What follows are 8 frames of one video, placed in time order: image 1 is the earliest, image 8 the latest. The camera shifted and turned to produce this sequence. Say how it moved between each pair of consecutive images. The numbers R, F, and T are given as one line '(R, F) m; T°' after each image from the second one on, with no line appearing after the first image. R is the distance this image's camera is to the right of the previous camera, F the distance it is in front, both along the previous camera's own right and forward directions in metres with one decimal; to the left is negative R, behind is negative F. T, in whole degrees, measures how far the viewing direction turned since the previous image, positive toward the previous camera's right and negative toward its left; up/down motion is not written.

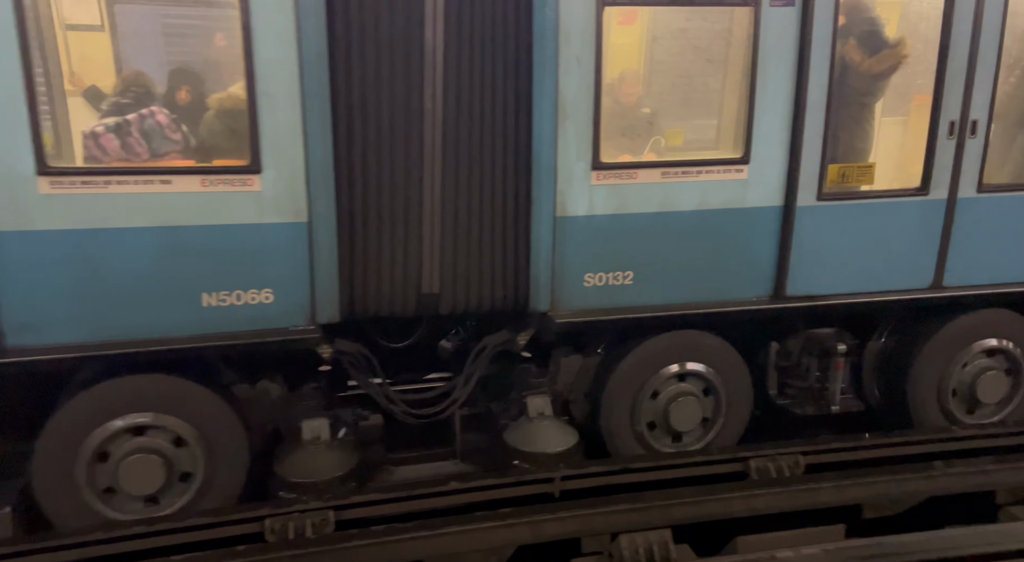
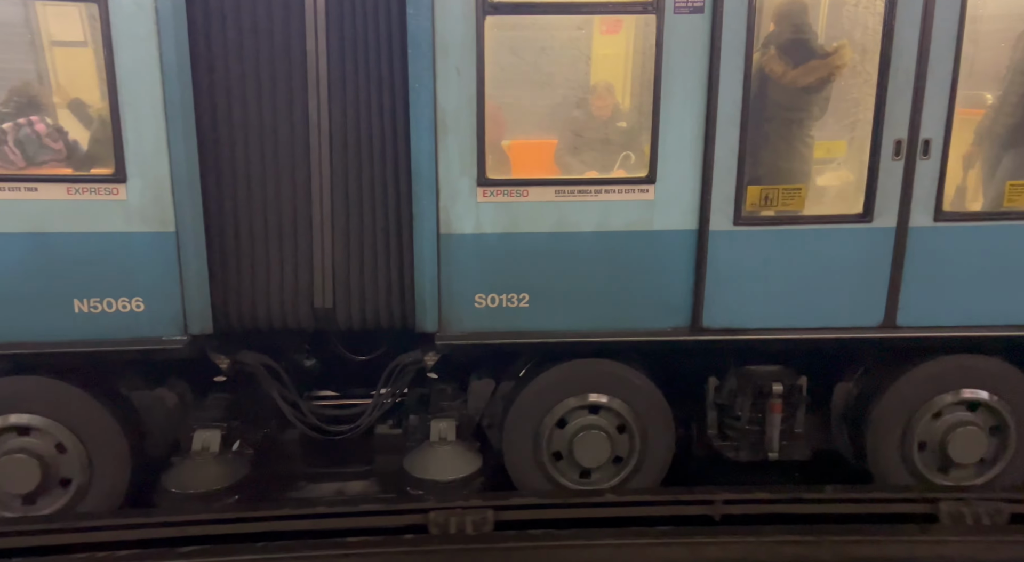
(+1.0, +0.3) m; -8°
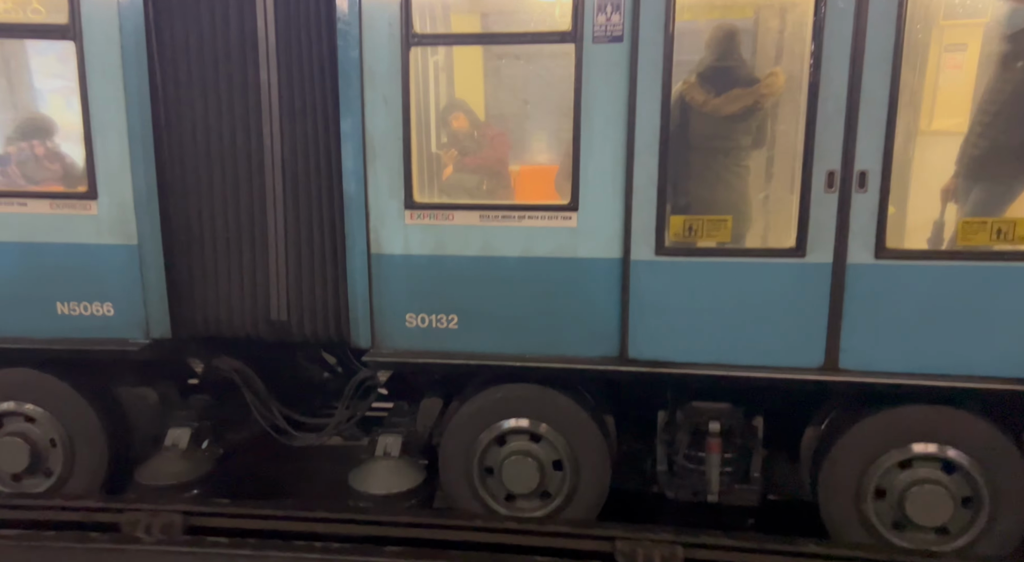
(+1.0, 0.0) m; -10°
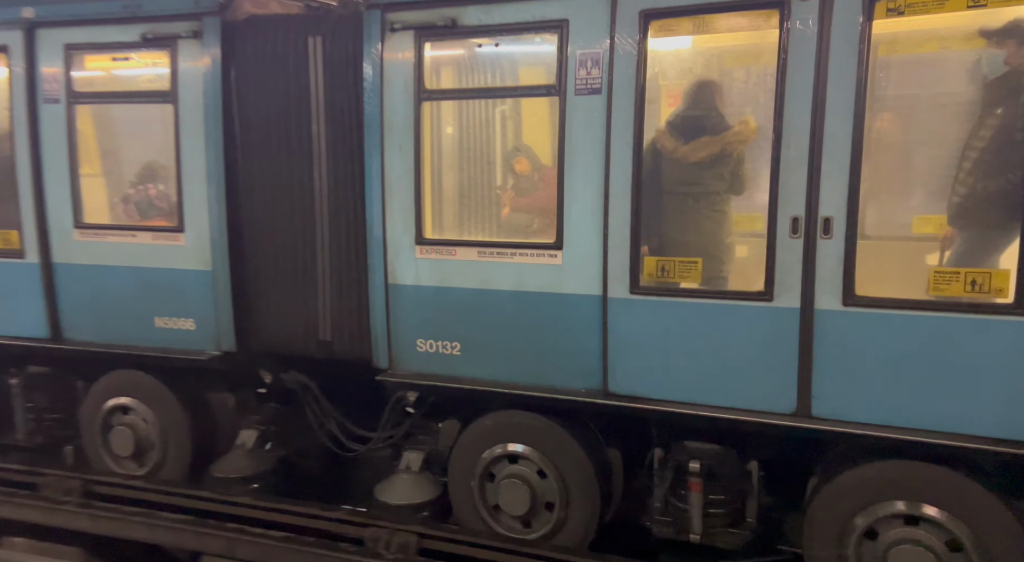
(+0.9, -0.2) m; -14°
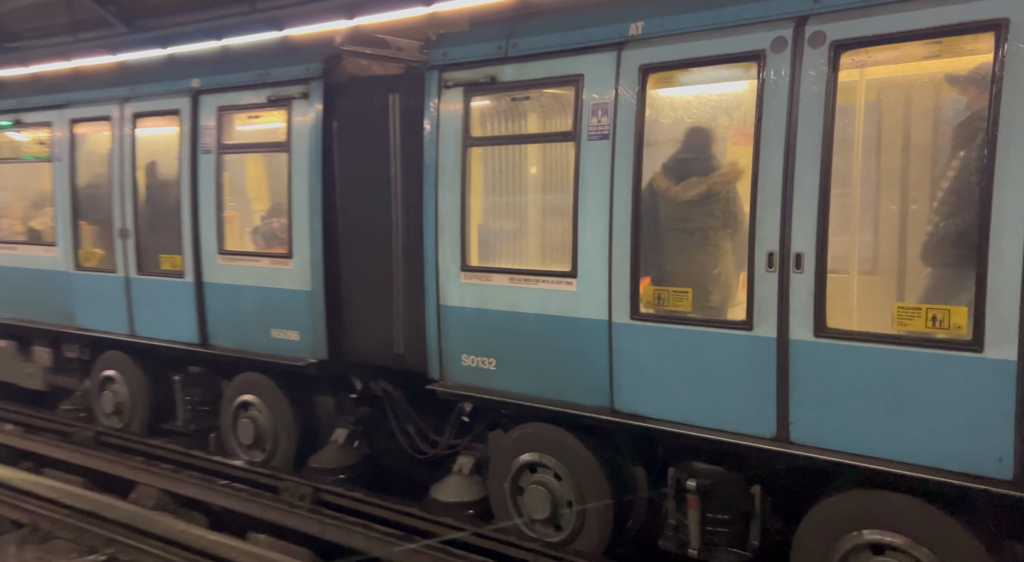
(+0.9, -0.4) m; -14°
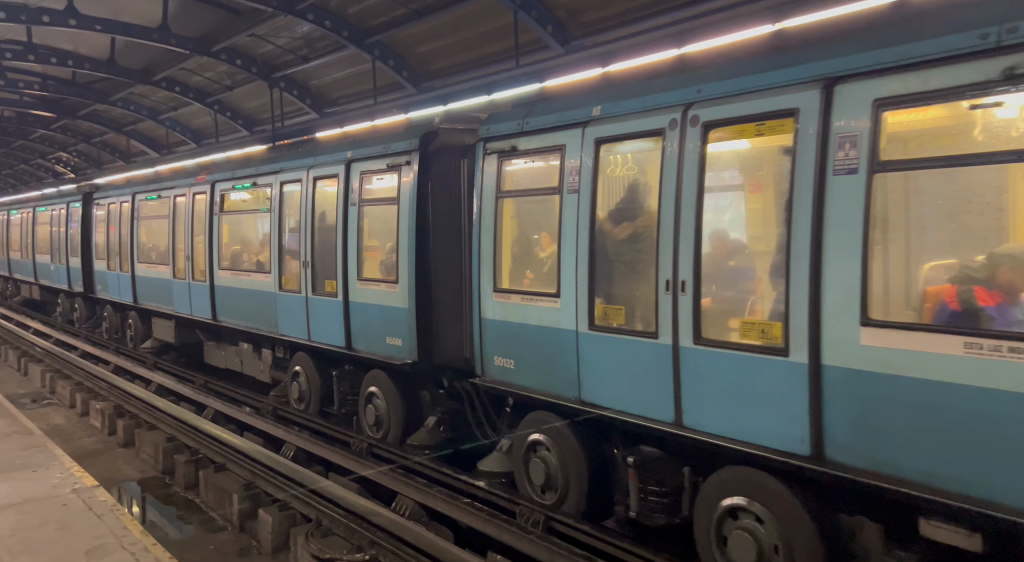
(+1.8, -1.0) m; -19°
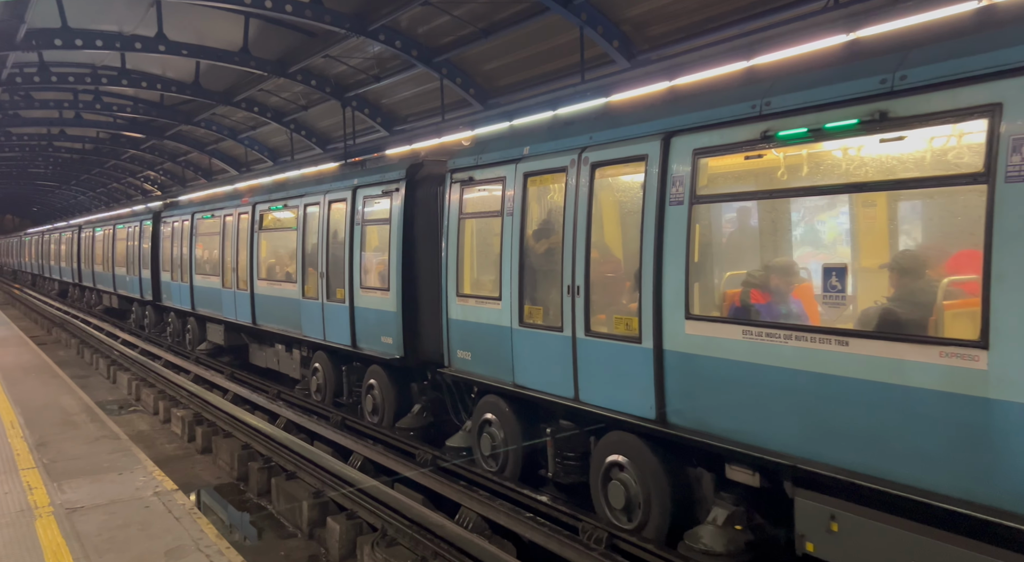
(+1.0, -1.1) m; -5°
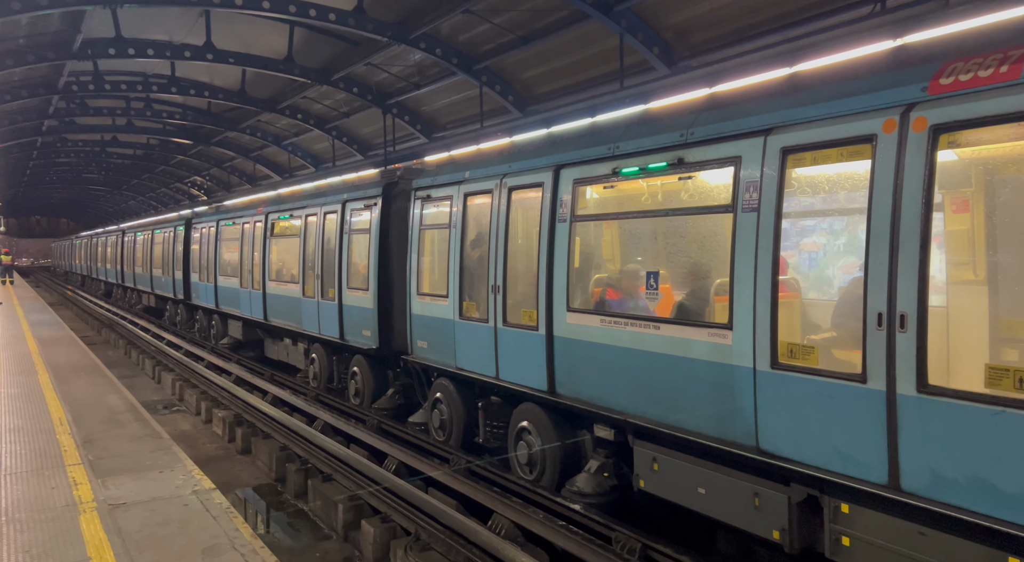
(+1.0, -1.3) m; -3°
